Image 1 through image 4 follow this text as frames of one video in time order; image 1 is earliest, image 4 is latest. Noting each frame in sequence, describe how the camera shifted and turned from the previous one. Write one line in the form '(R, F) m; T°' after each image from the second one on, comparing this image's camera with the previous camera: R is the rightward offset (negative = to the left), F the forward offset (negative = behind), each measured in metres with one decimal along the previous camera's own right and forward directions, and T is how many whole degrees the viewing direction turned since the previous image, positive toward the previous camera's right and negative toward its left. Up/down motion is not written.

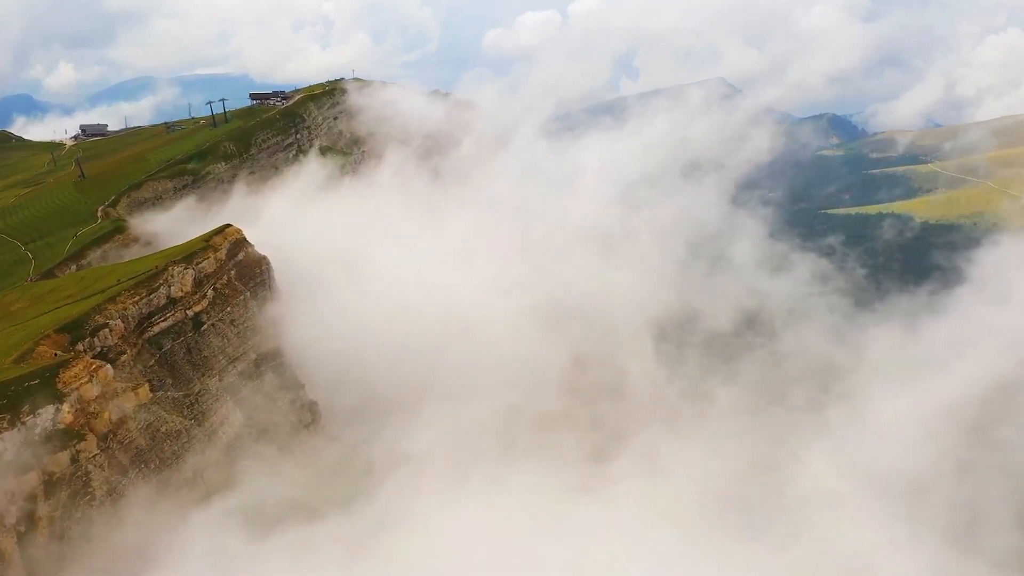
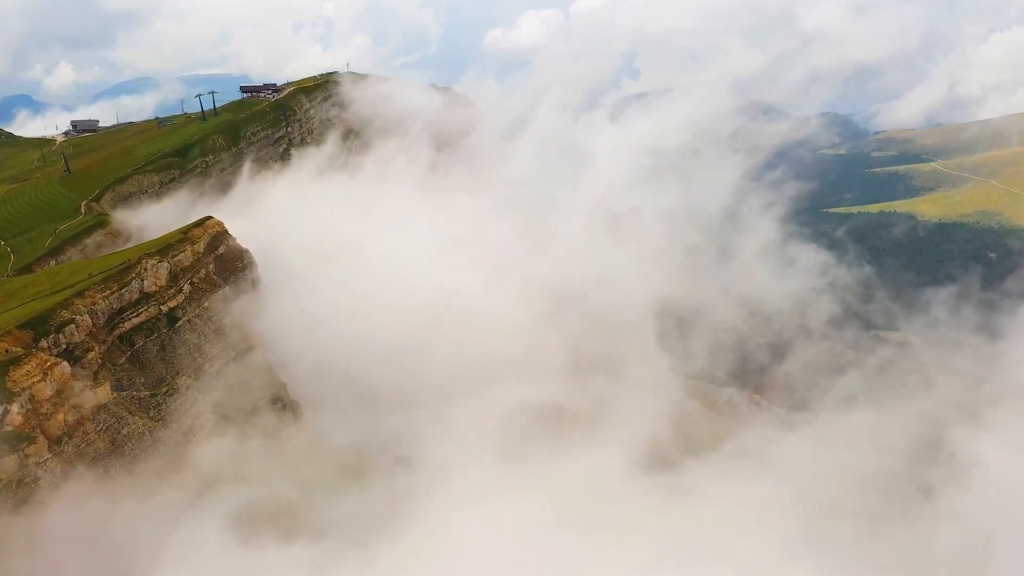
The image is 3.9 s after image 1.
(+0.8, +3.3) m; 0°
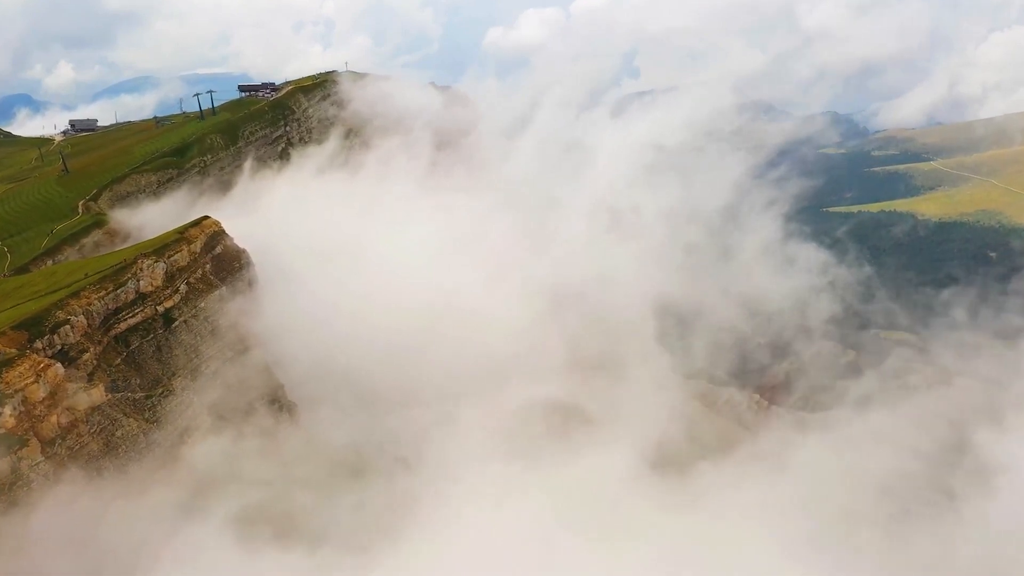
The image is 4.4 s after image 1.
(+0.2, +0.4) m; 0°
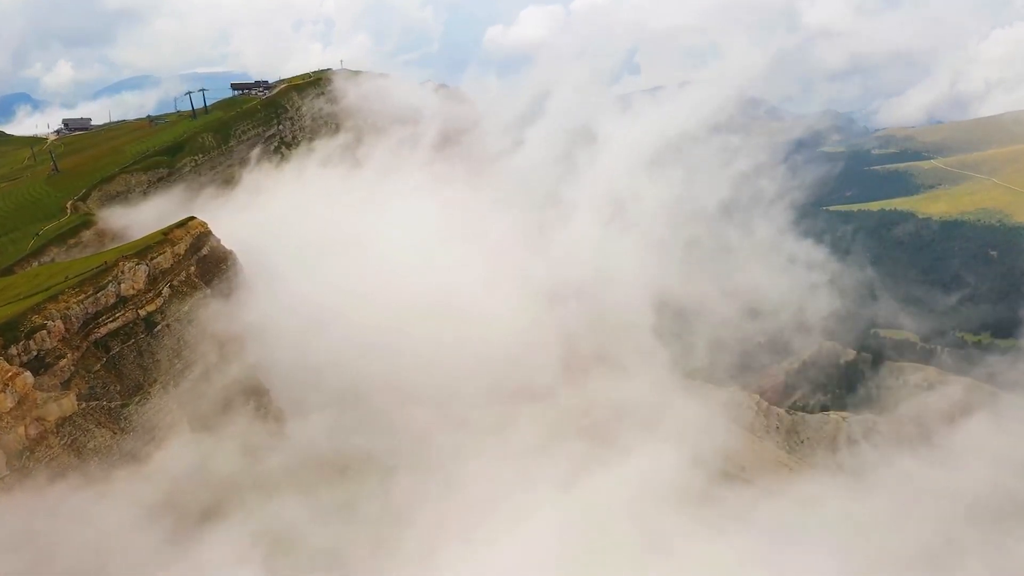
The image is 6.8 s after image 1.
(+0.8, +1.7) m; 0°
